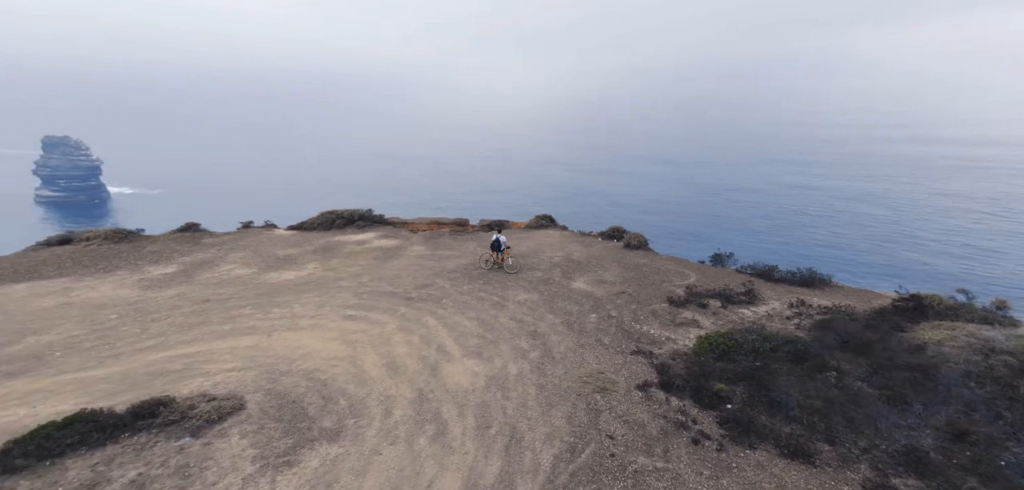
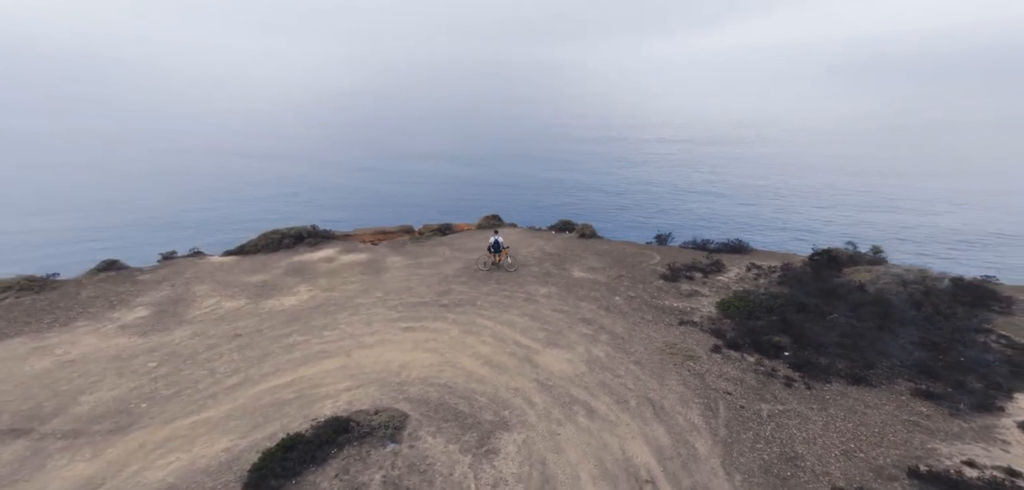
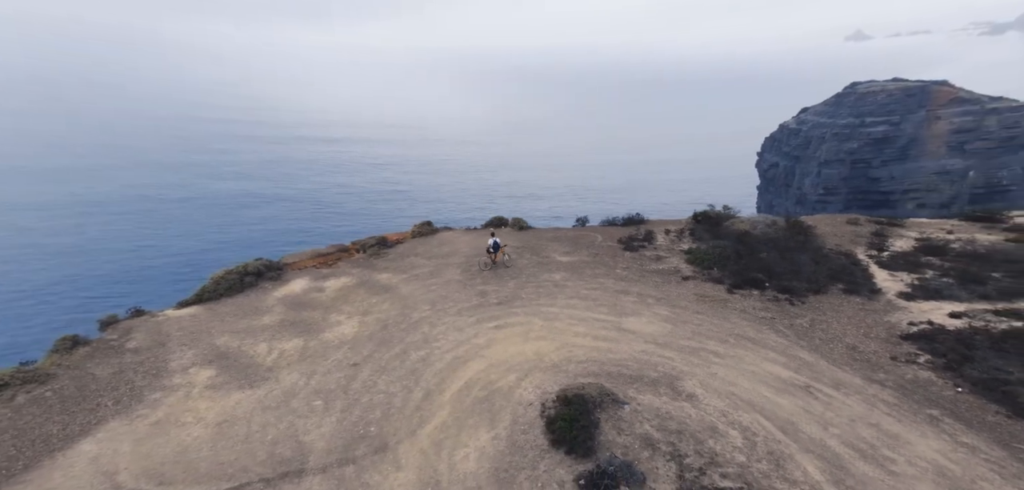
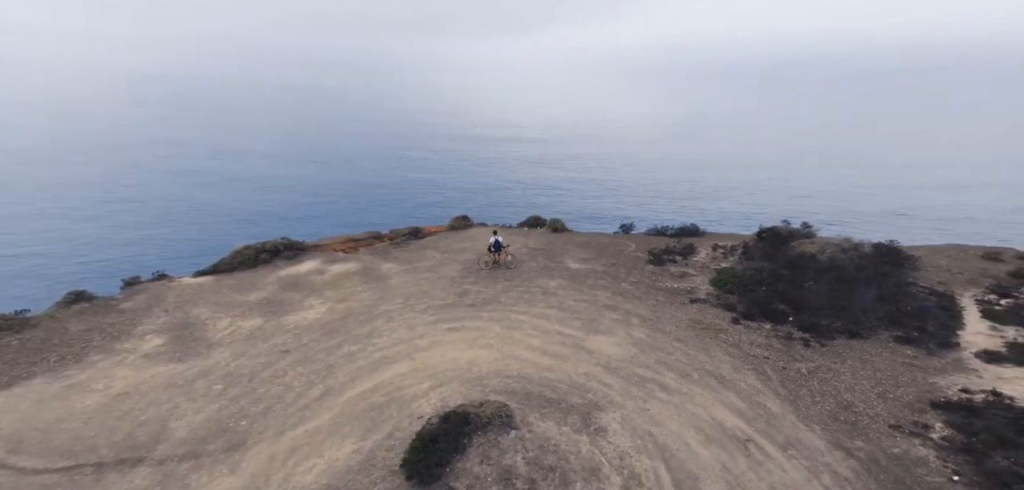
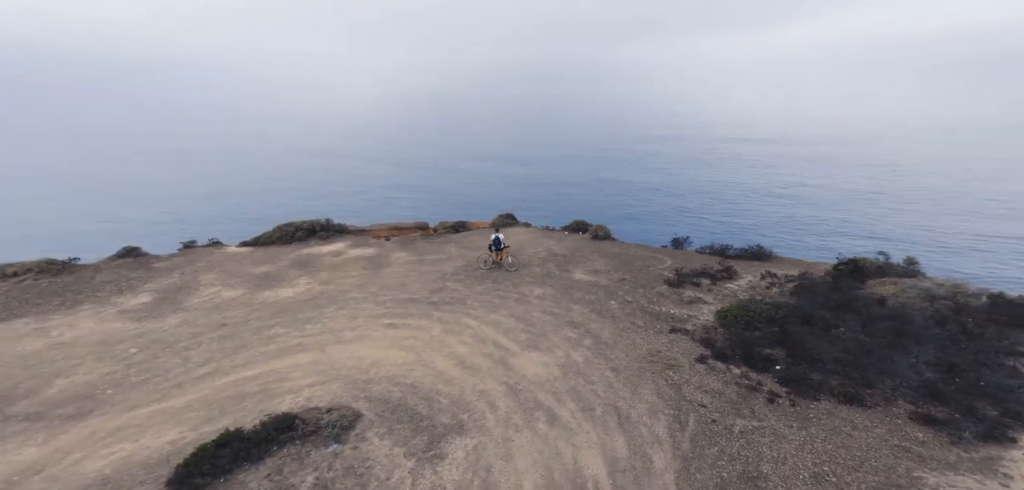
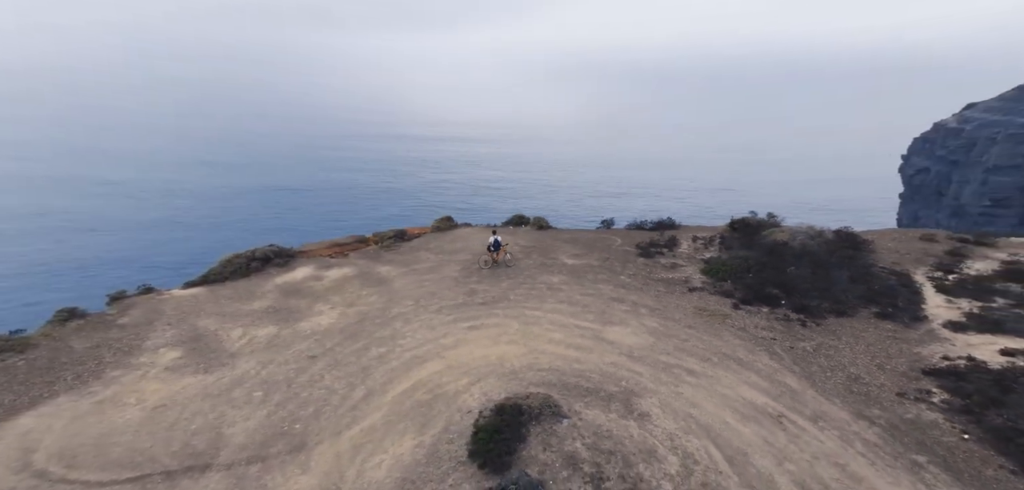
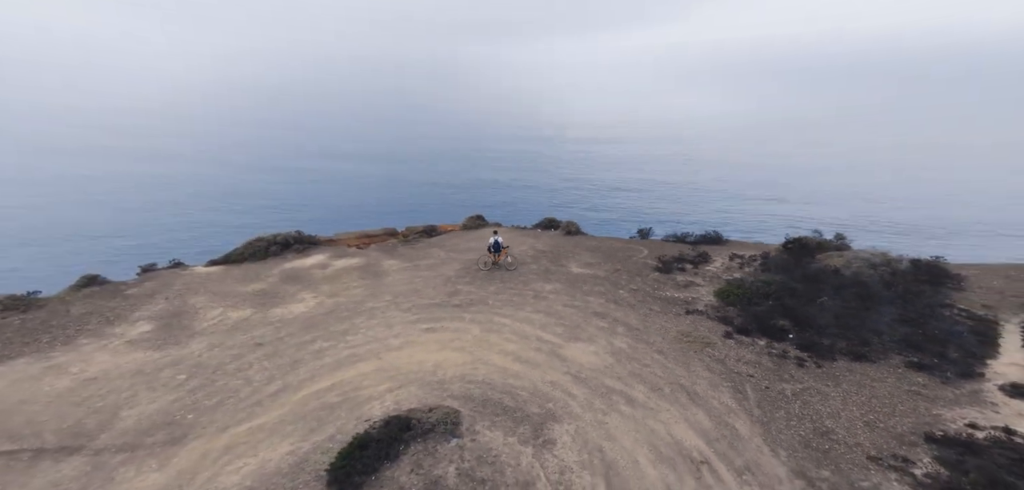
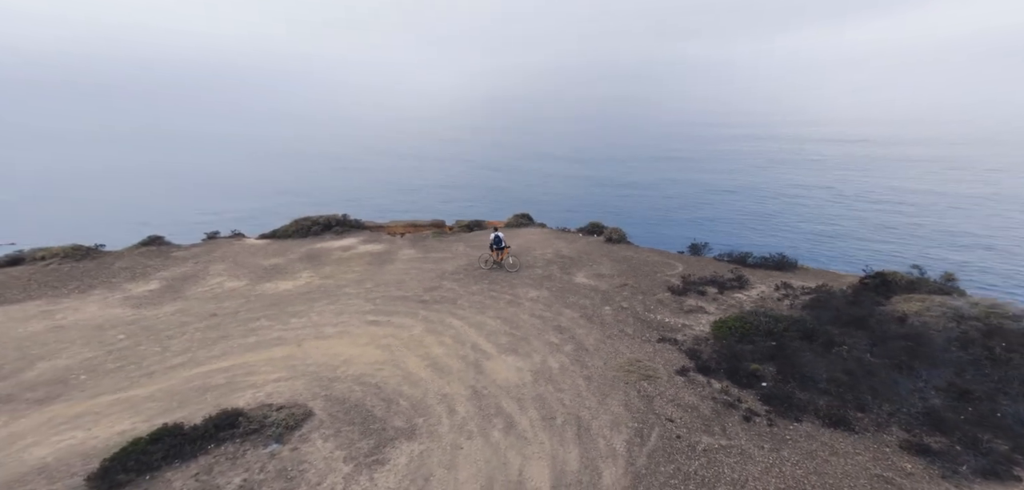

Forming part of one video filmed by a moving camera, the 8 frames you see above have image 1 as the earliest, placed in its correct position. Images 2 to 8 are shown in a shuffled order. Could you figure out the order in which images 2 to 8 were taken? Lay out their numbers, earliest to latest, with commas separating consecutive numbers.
8, 5, 2, 7, 4, 6, 3
